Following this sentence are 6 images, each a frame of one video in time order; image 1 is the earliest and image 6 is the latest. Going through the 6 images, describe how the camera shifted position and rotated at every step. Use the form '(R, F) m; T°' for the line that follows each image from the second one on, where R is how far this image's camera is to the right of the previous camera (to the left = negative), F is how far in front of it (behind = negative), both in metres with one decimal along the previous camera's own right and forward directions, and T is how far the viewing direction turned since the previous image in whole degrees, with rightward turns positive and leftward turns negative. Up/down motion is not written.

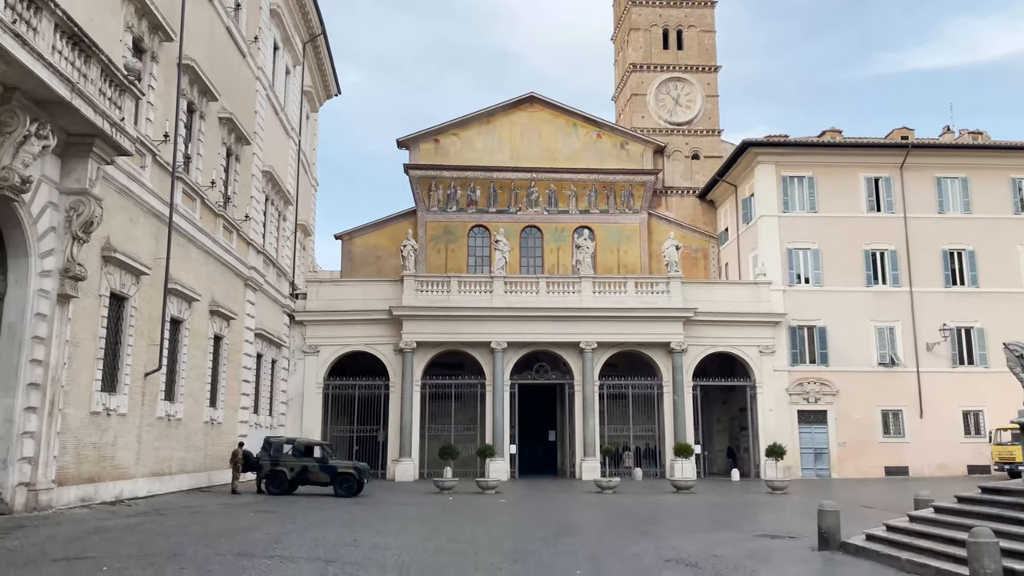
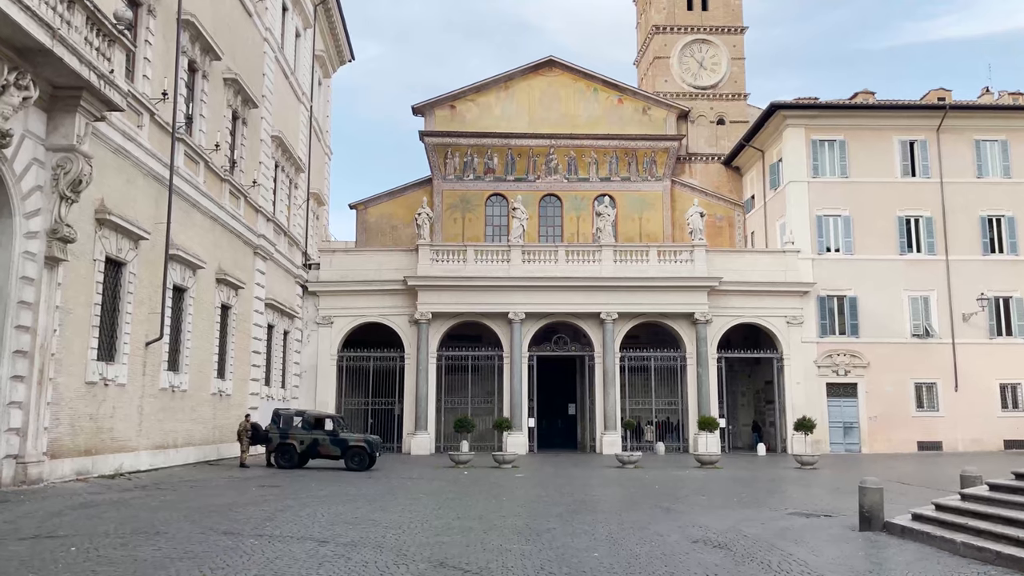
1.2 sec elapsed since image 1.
(+0.1, +0.8) m; -1°
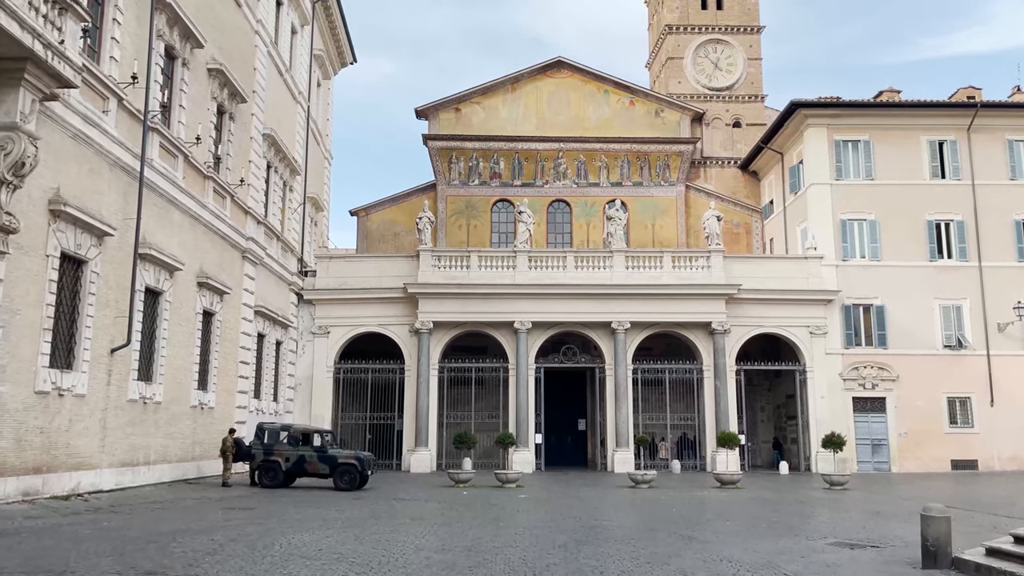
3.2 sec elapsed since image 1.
(+0.2, +1.4) m; -1°
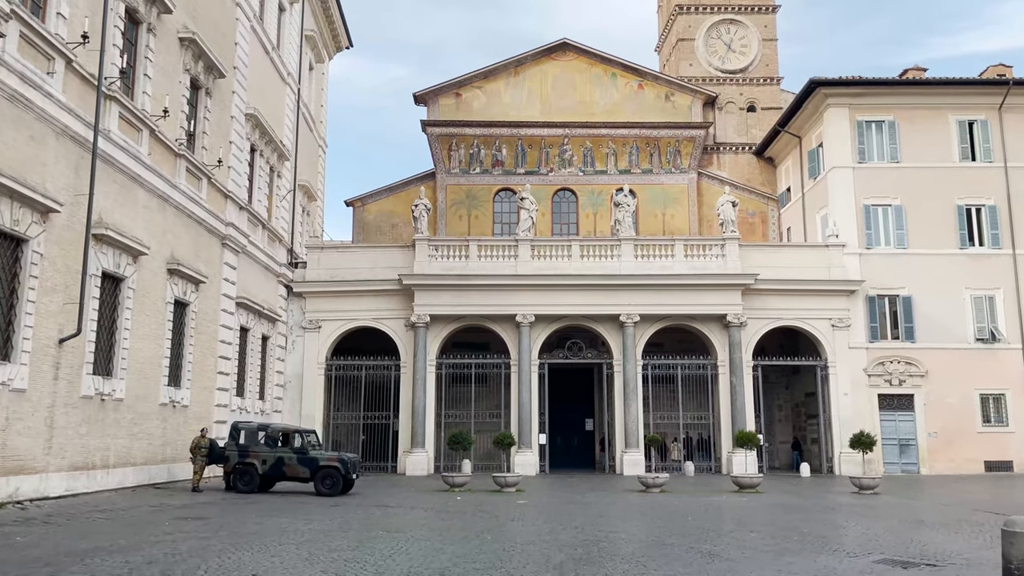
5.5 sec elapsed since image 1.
(+0.2, +1.5) m; -1°
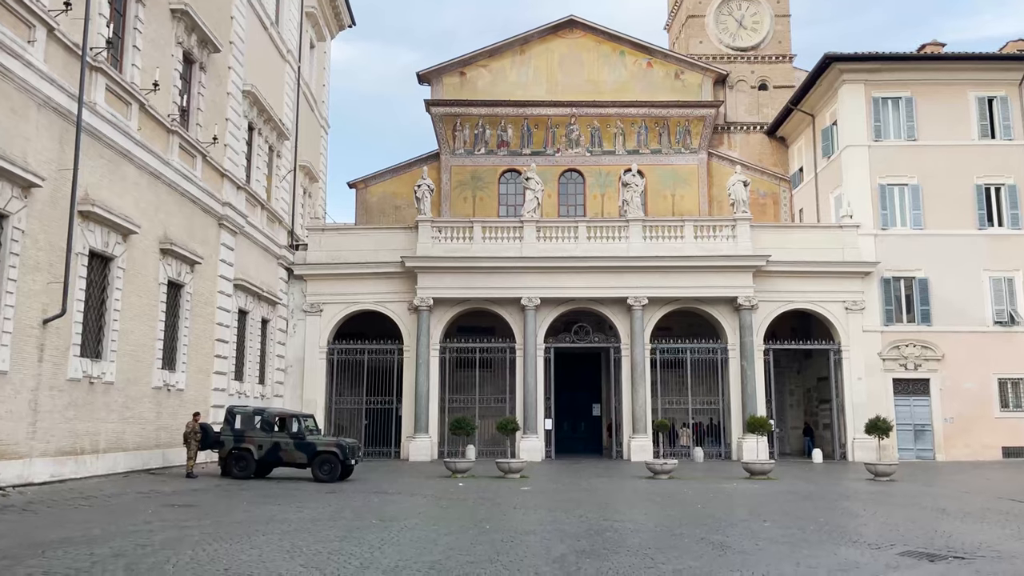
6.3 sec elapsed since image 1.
(+0.1, +0.6) m; -1°
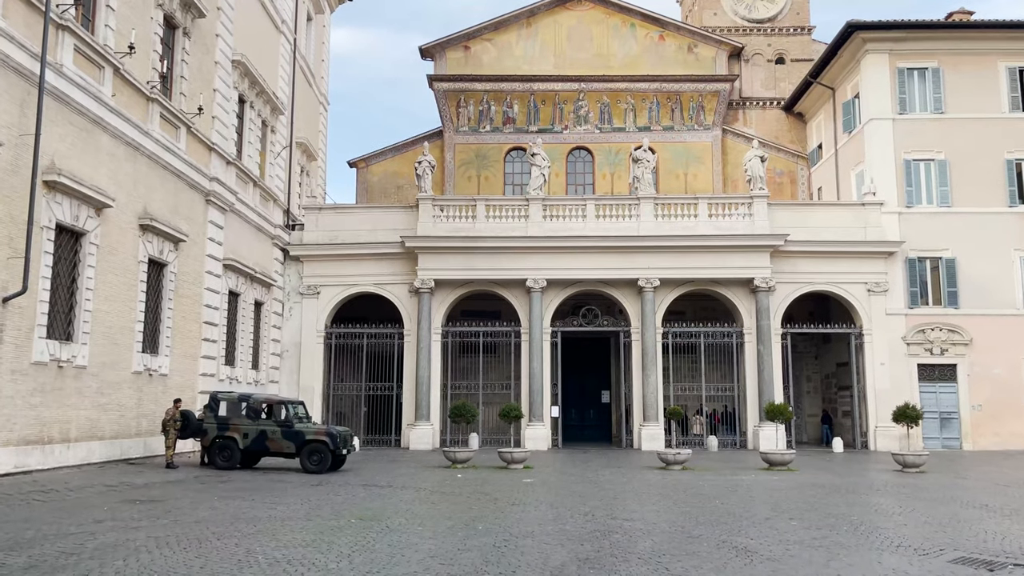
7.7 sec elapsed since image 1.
(+0.1, +1.0) m; -1°
